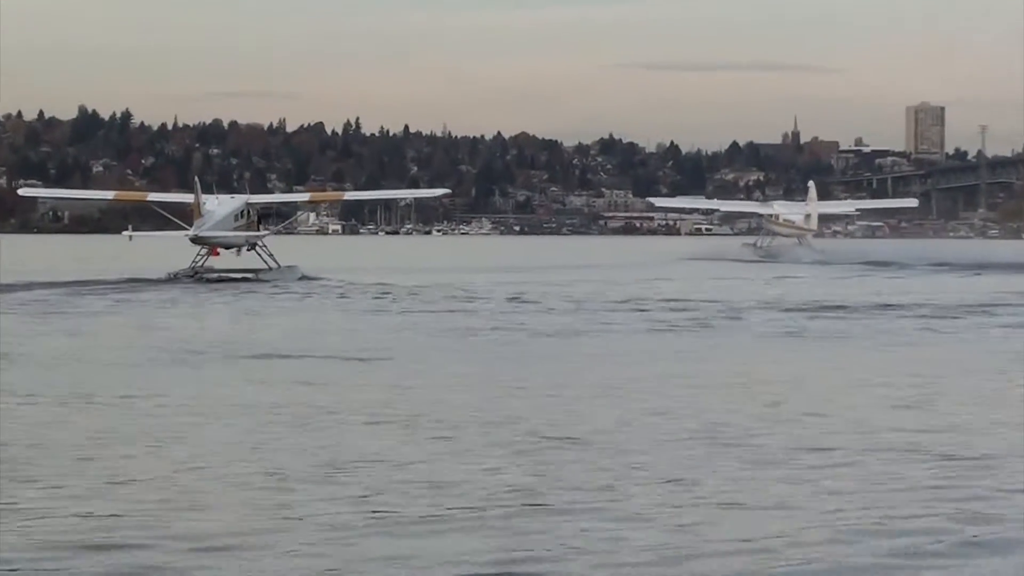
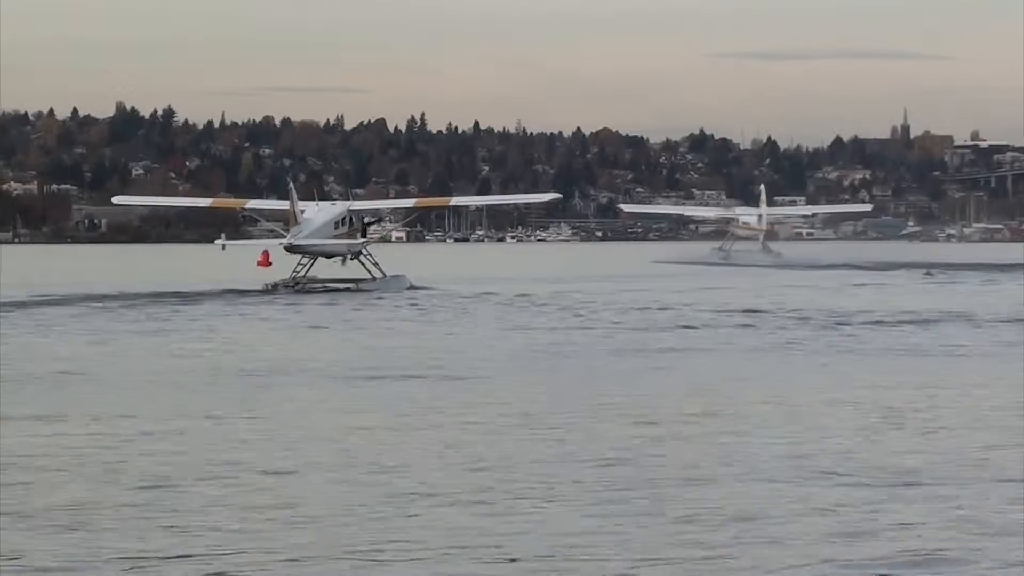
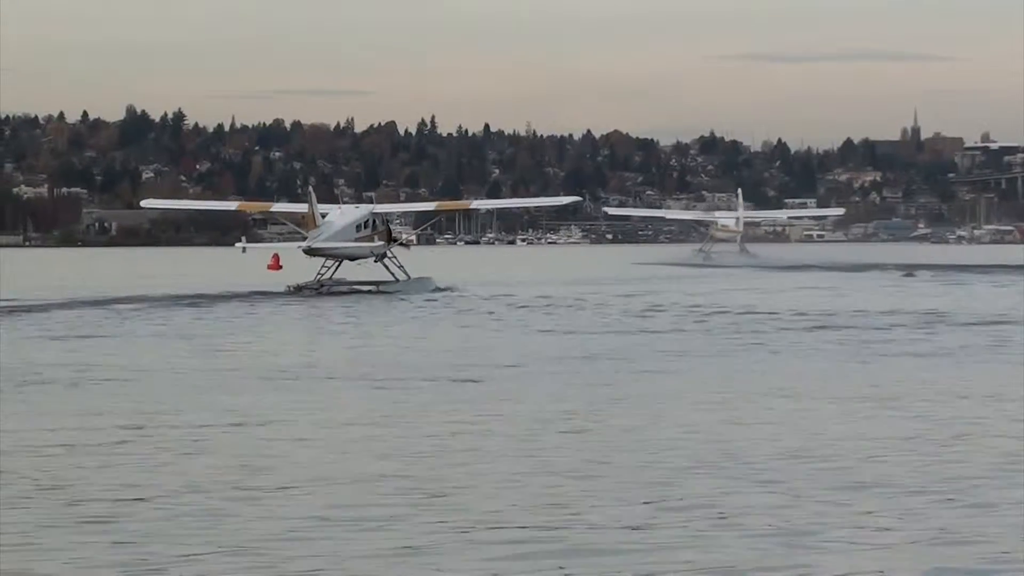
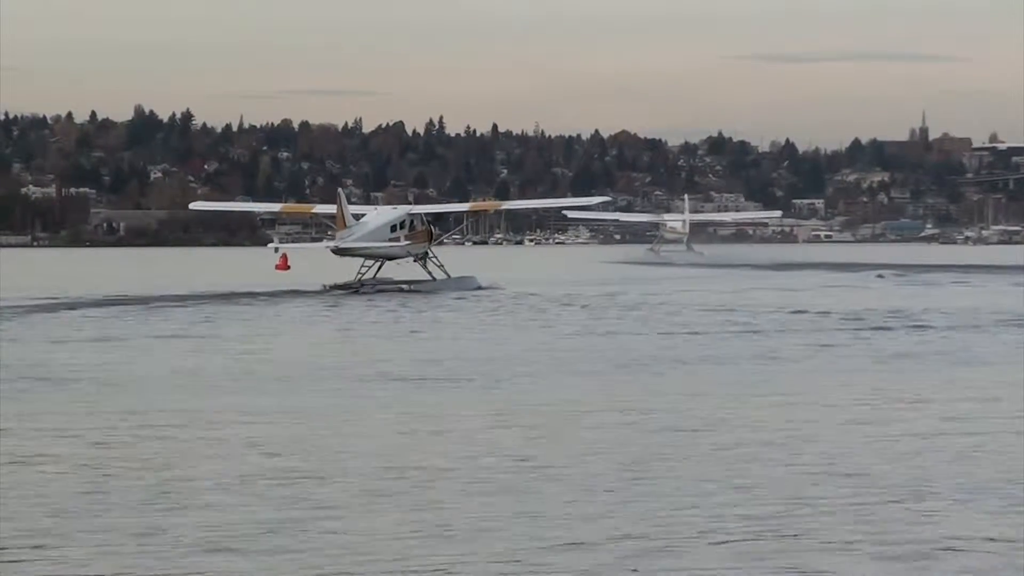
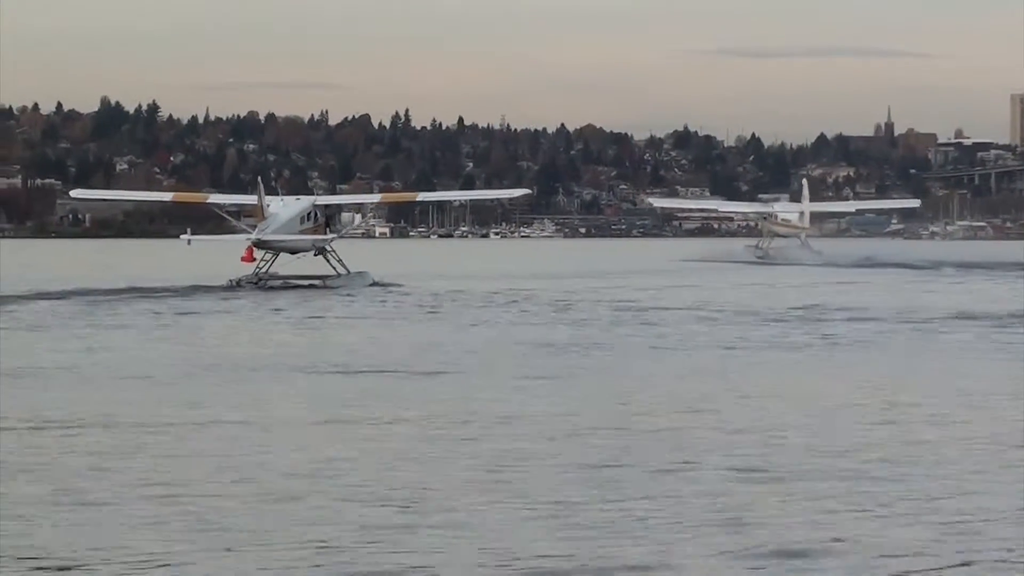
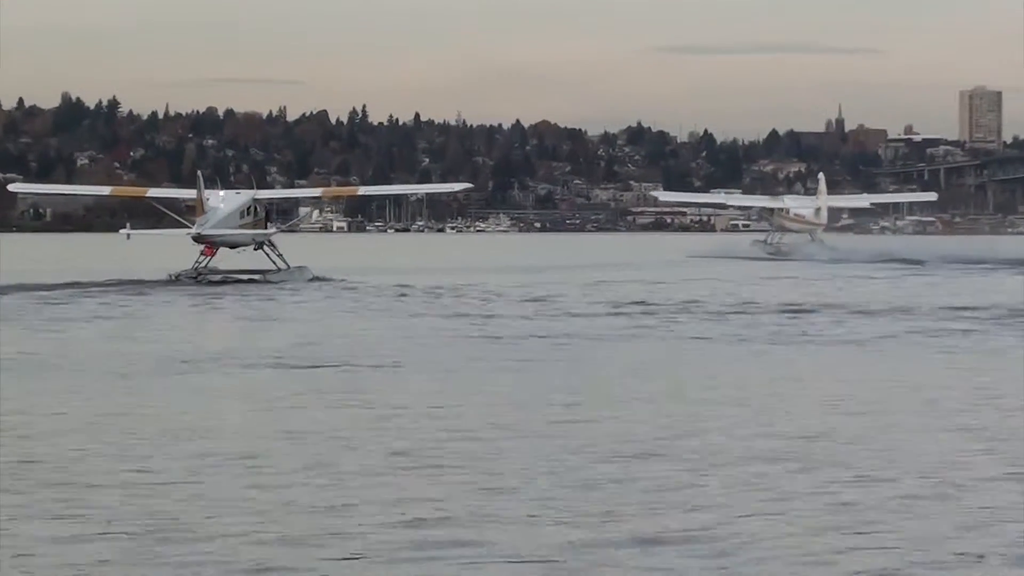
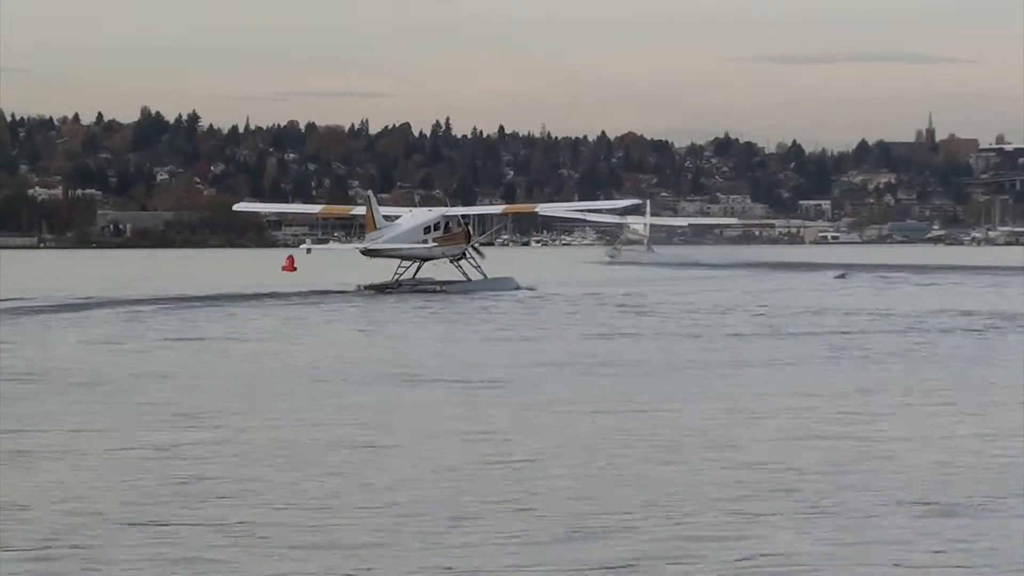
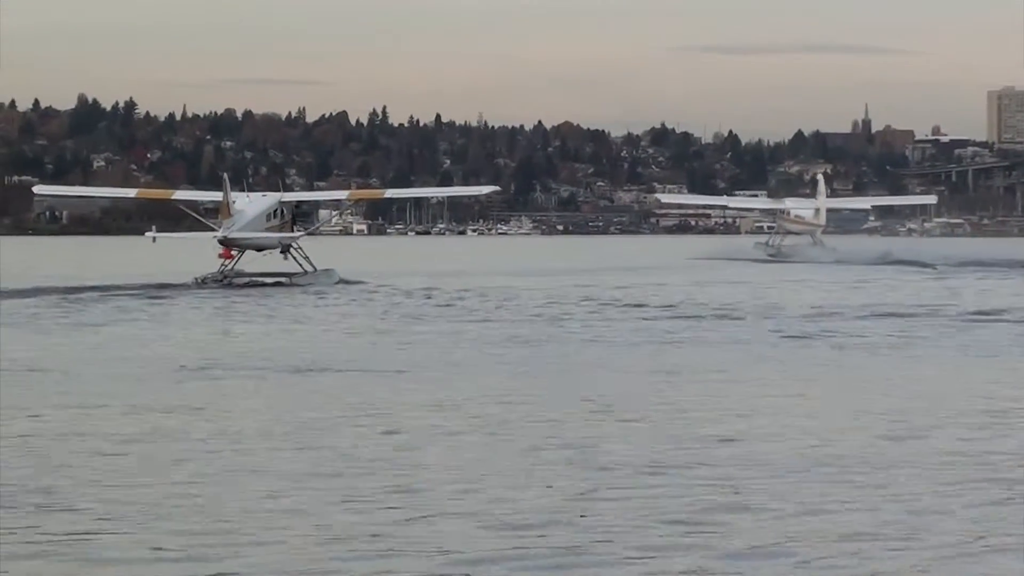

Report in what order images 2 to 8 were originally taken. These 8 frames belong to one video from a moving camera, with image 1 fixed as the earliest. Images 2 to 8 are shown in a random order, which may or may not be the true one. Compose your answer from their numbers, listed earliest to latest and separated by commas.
6, 8, 5, 2, 3, 4, 7
